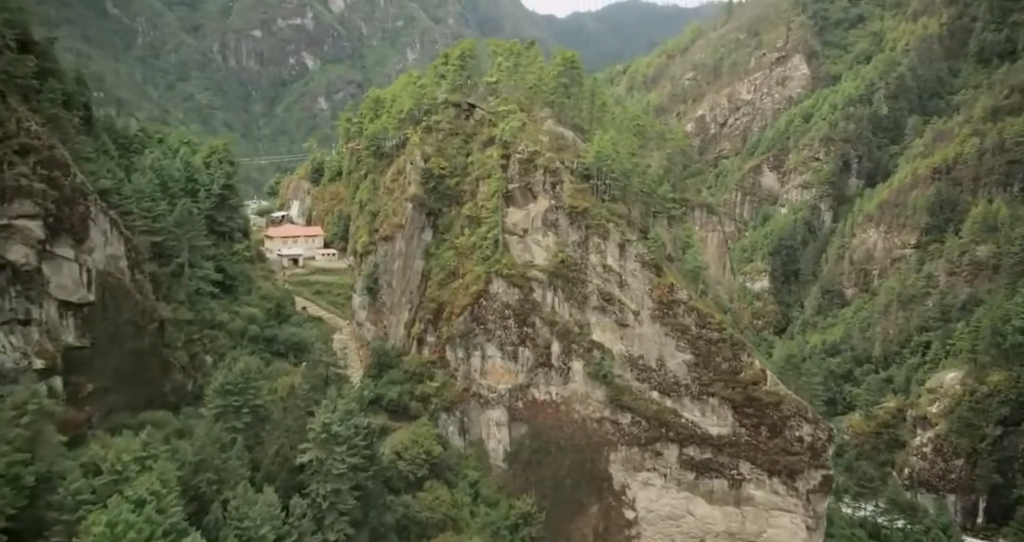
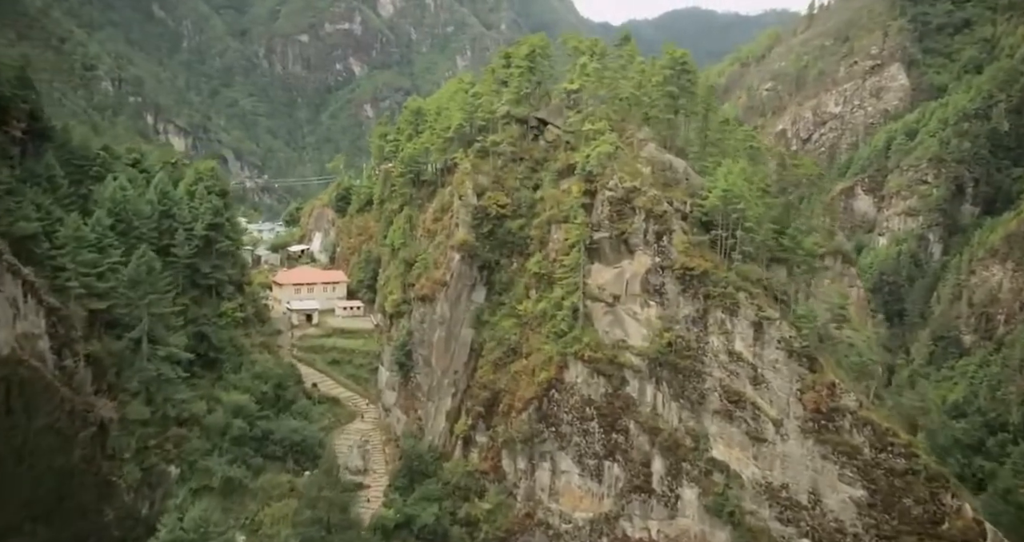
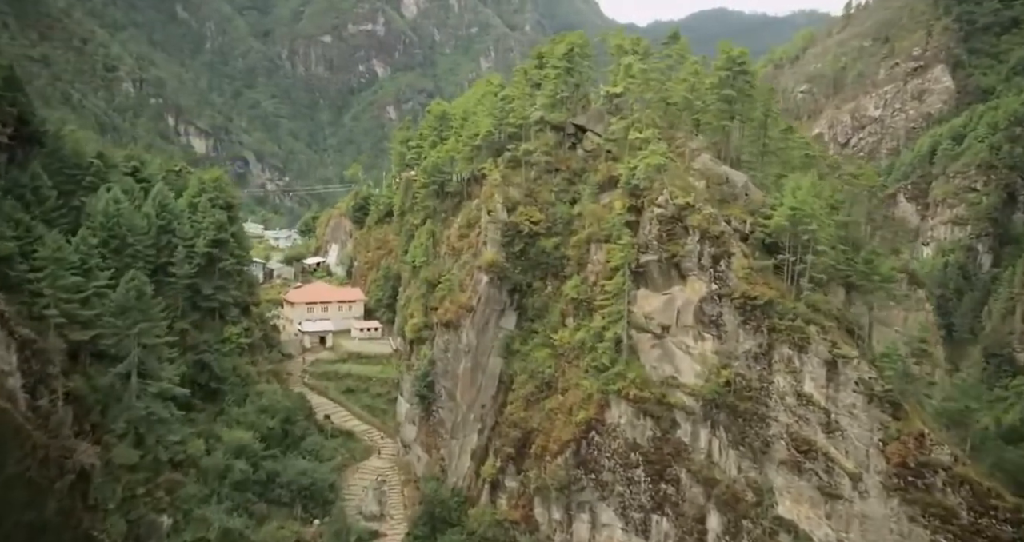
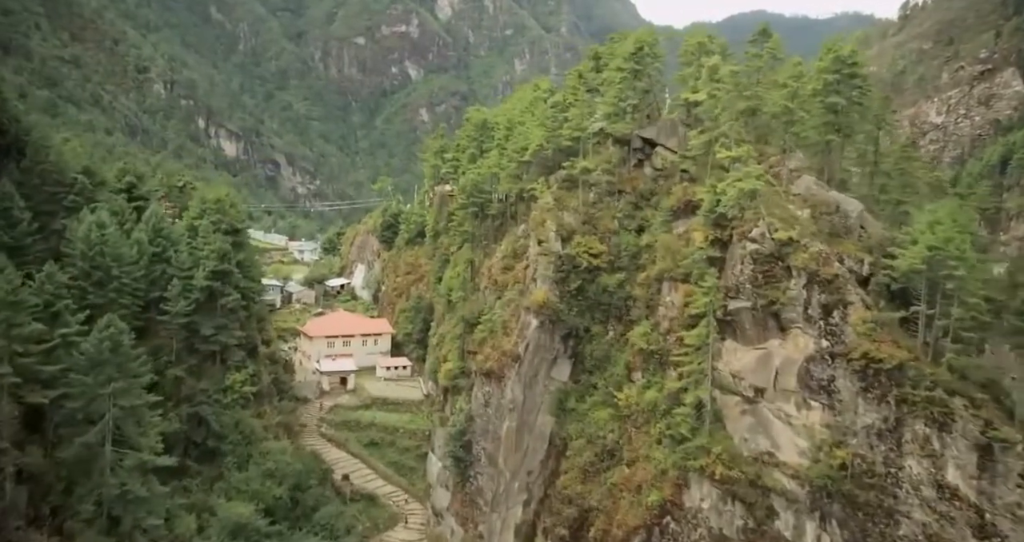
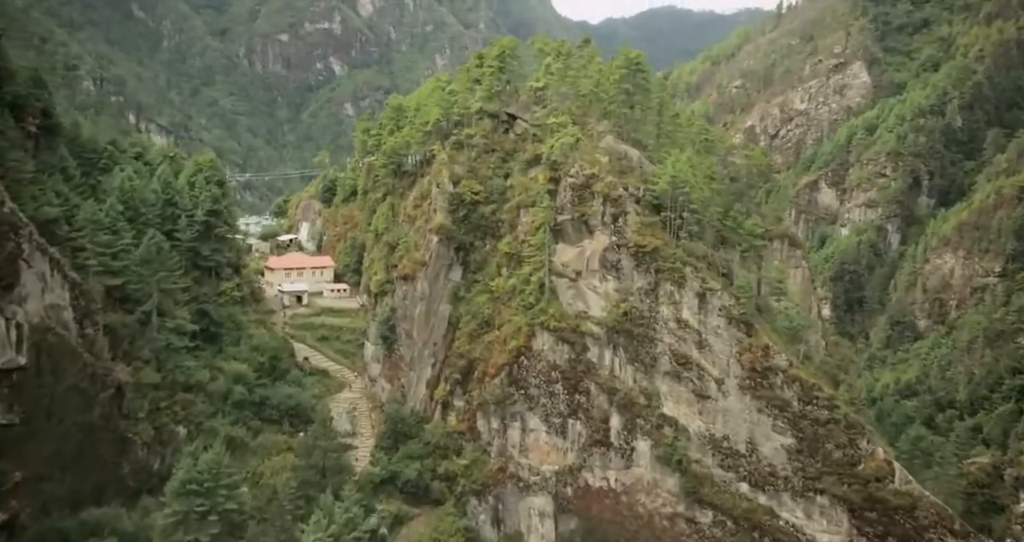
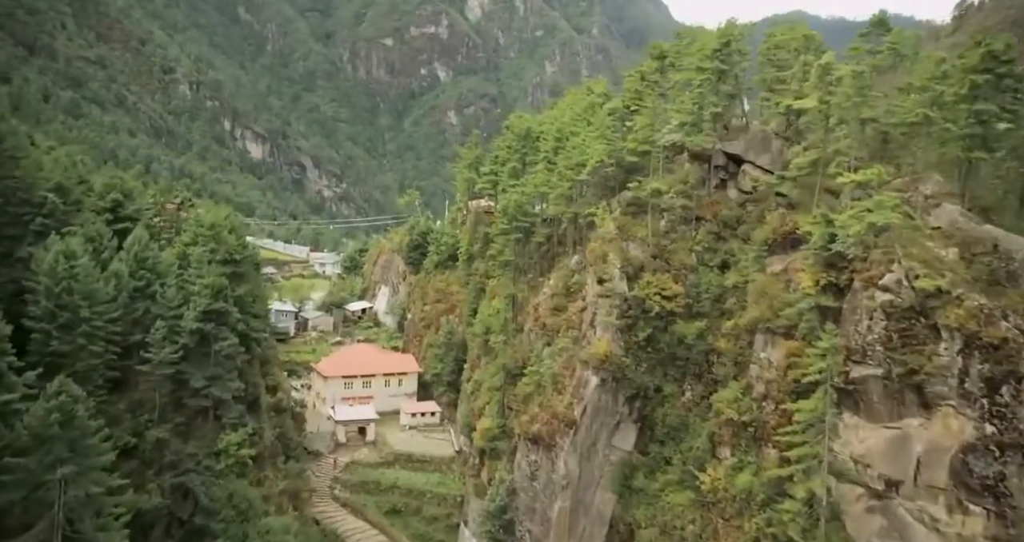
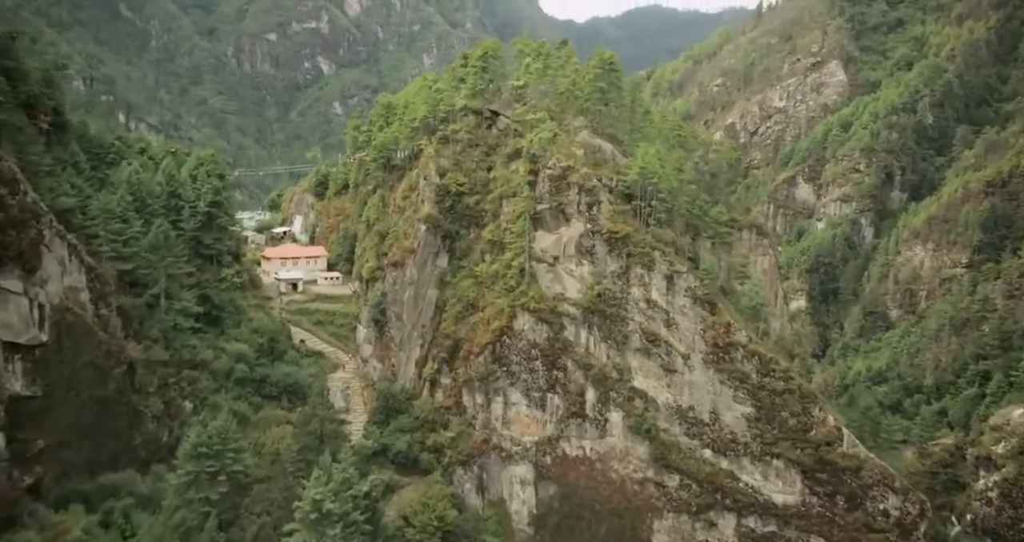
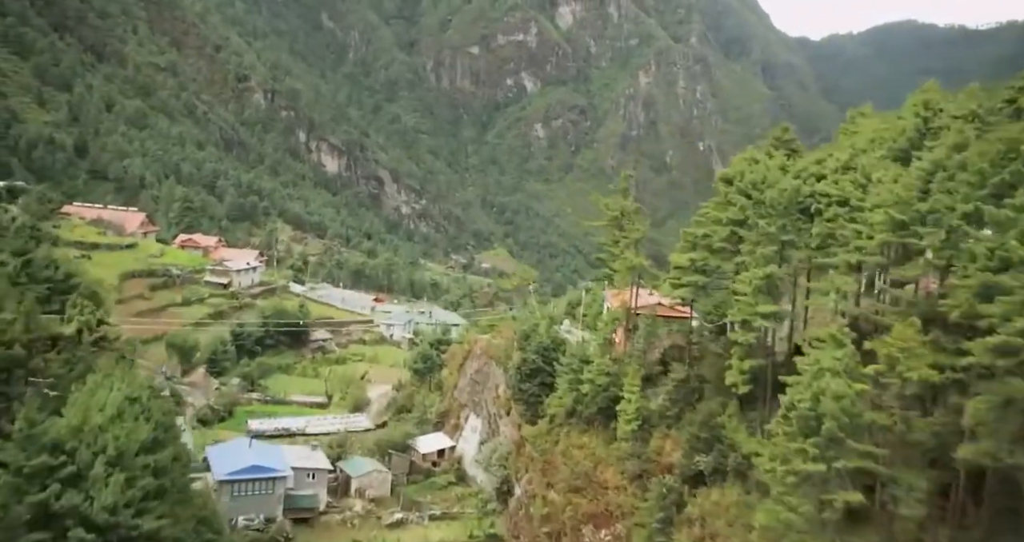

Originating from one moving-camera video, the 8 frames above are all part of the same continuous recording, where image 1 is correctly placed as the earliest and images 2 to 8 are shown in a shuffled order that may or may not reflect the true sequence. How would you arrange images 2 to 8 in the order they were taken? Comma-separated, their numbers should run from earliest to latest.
7, 5, 2, 3, 4, 6, 8
